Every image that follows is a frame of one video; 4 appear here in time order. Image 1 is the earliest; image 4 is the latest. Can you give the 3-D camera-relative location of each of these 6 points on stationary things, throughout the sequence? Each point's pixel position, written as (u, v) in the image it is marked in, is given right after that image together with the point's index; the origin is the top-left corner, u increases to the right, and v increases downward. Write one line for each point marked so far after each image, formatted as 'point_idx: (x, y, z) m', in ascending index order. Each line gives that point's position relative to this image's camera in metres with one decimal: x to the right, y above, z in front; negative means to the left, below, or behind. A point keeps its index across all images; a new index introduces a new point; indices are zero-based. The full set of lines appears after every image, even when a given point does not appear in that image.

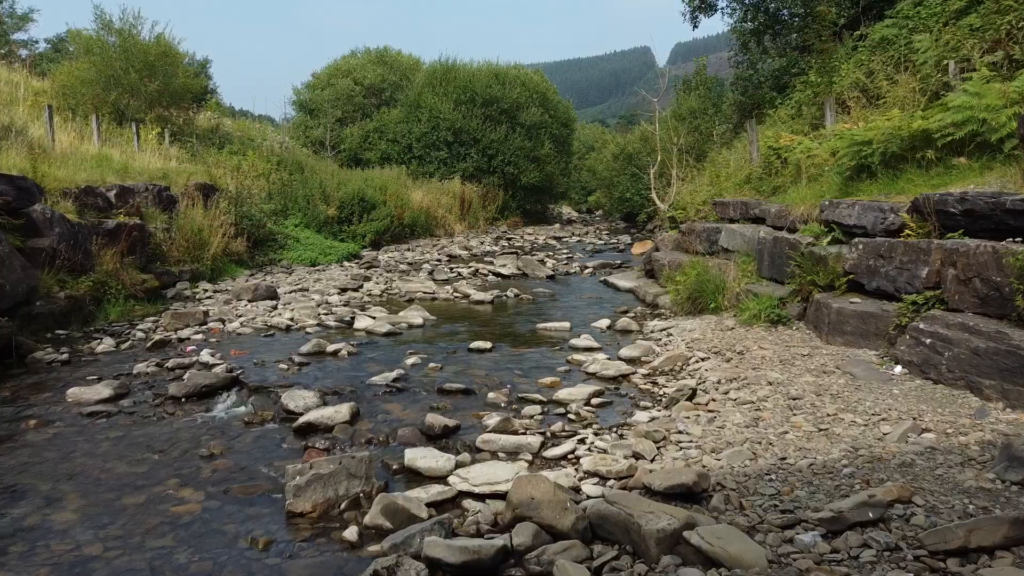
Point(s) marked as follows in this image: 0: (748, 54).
0: (+7.2, +7.2, +19.3) m
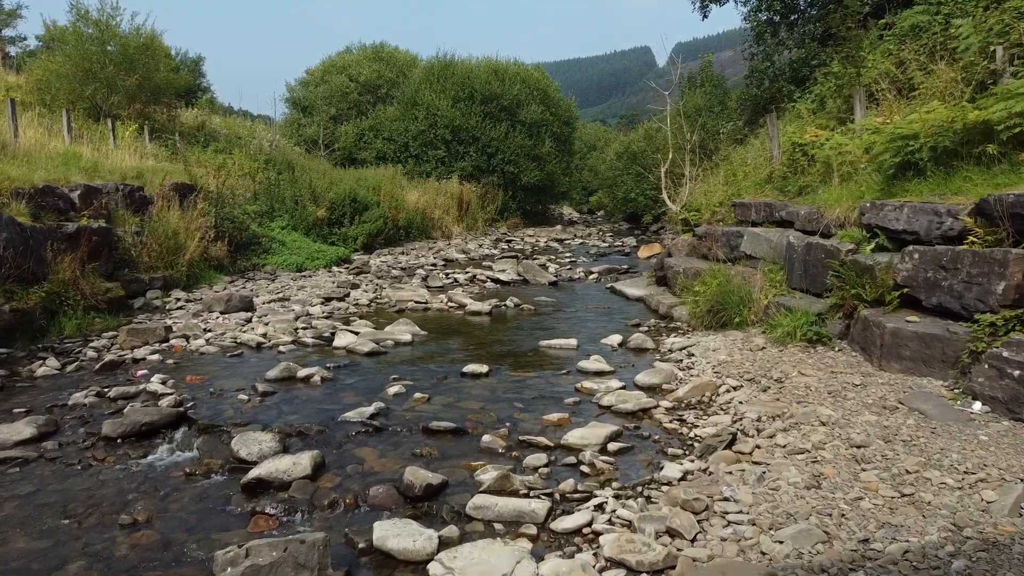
0: (+7.2, +7.0, +18.2) m
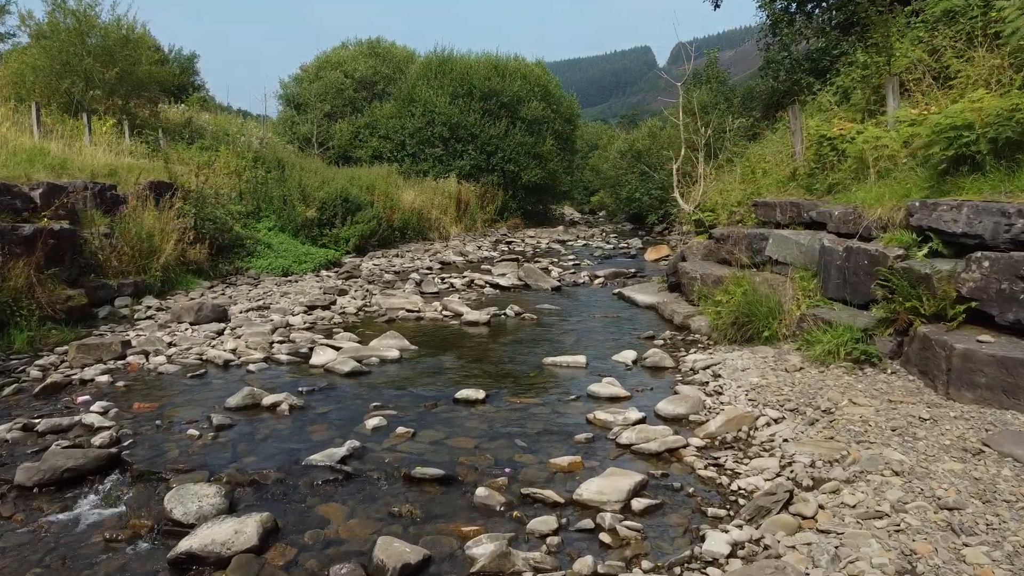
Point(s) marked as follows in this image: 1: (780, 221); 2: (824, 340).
0: (+7.2, +6.9, +17.2) m
1: (+4.2, +1.1, +10.0) m
2: (+3.4, -0.6, +7.0) m
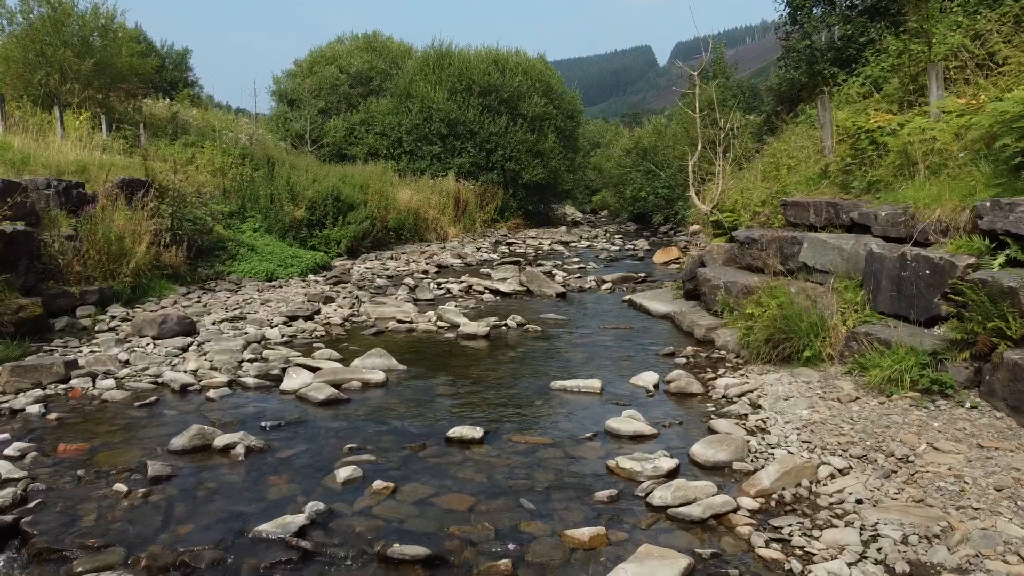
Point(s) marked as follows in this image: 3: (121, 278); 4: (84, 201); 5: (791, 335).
0: (+7.3, +6.7, +16.2) m
1: (+4.3, +0.9, +9.0) m
2: (+3.5, -0.7, +5.9) m
3: (-6.9, +0.2, +11.1) m
4: (-7.7, +1.6, +11.4) m
5: (+3.1, -0.5, +7.1) m
